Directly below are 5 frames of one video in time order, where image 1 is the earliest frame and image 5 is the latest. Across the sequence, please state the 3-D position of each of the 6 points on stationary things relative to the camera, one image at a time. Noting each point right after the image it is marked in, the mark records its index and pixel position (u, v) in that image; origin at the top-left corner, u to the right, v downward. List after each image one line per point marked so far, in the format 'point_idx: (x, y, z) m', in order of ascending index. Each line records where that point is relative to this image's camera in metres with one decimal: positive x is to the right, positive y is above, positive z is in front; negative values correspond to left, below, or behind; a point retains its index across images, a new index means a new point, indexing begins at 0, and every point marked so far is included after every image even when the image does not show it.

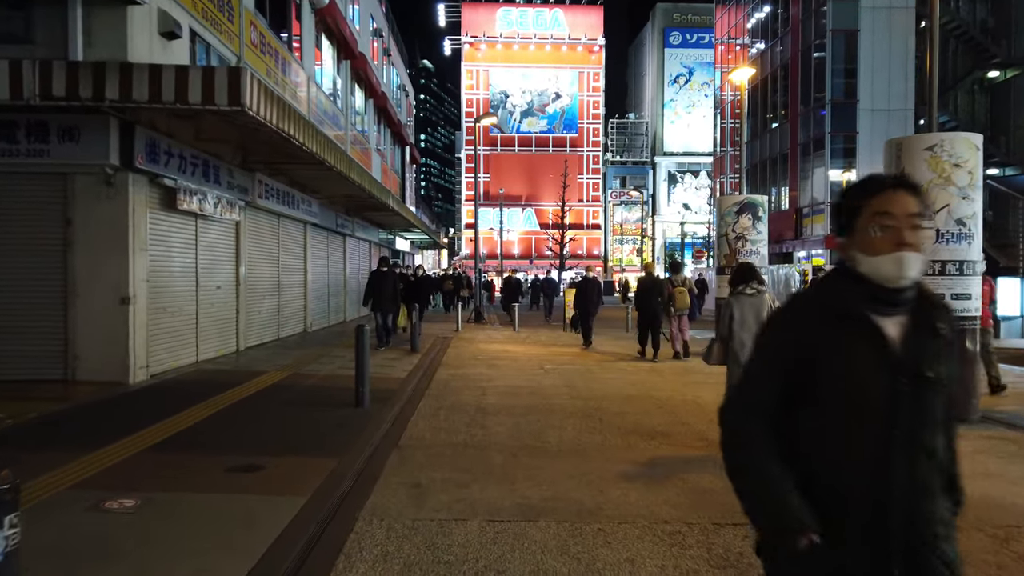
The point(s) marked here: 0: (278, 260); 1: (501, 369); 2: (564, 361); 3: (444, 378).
0: (-5.4, +0.6, +17.0) m
1: (-0.2, -1.4, +13.1) m
2: (+0.9, -1.4, +14.1) m
3: (-1.1, -1.5, +12.3) m
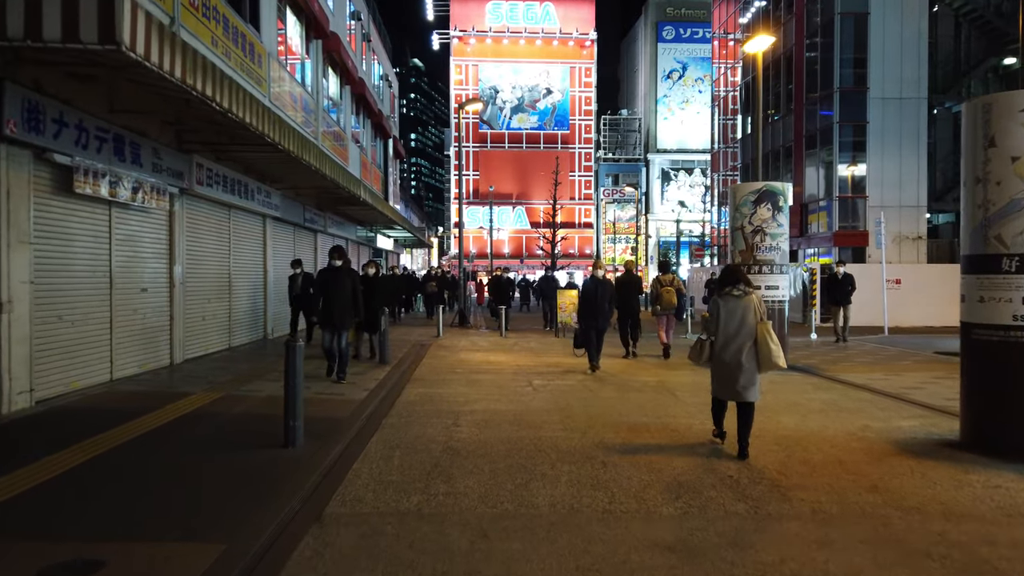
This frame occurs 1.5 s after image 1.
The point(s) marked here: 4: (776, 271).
0: (-5.7, +0.6, +14.8) m
1: (-0.5, -1.5, +11.0) m
2: (+0.7, -1.4, +12.0) m
3: (-1.4, -1.5, +10.1) m
4: (+4.7, +0.3, +13.4) m
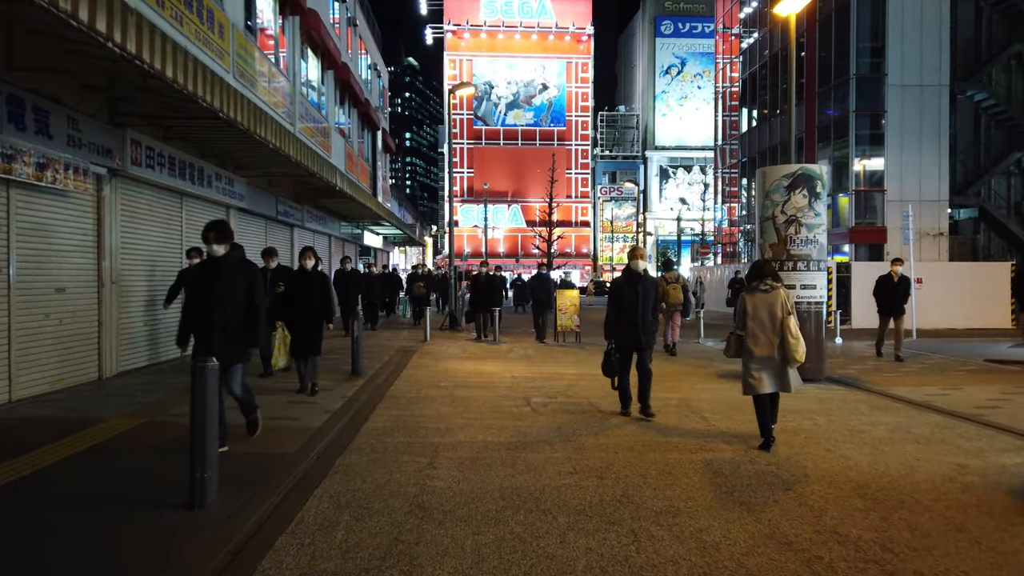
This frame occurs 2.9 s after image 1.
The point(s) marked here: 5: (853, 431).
0: (-5.8, +0.6, +12.9) m
1: (-0.5, -1.5, +9.1) m
2: (+0.6, -1.4, +10.1) m
3: (-1.4, -1.5, +8.2) m
4: (+4.6, +0.3, +11.5) m
5: (+3.6, -1.5, +7.9) m
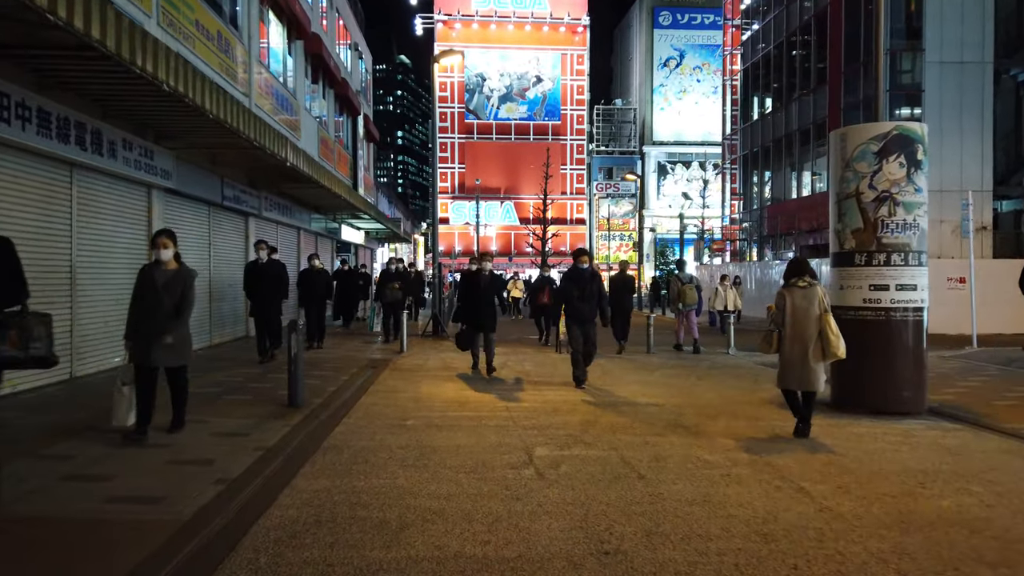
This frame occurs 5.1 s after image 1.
0: (-5.8, +0.6, +9.8) m
1: (-0.6, -1.5, +6.0) m
2: (+0.5, -1.4, +7.0) m
3: (-1.5, -1.5, +5.1) m
4: (+4.6, +0.3, +8.5) m
5: (+3.6, -1.5, +4.9) m
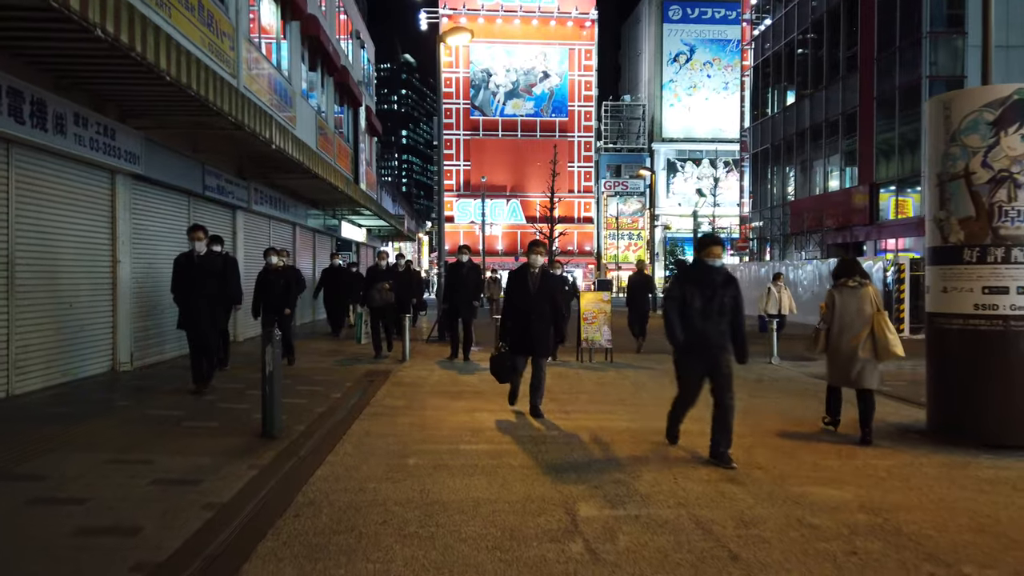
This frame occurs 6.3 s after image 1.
0: (-5.6, +0.6, +8.1) m
1: (-0.3, -1.5, +4.4) m
2: (+0.8, -1.5, +5.4) m
3: (-1.2, -1.5, +3.5) m
4: (+4.8, +0.3, +6.8) m
5: (+3.8, -1.6, +3.2) m
